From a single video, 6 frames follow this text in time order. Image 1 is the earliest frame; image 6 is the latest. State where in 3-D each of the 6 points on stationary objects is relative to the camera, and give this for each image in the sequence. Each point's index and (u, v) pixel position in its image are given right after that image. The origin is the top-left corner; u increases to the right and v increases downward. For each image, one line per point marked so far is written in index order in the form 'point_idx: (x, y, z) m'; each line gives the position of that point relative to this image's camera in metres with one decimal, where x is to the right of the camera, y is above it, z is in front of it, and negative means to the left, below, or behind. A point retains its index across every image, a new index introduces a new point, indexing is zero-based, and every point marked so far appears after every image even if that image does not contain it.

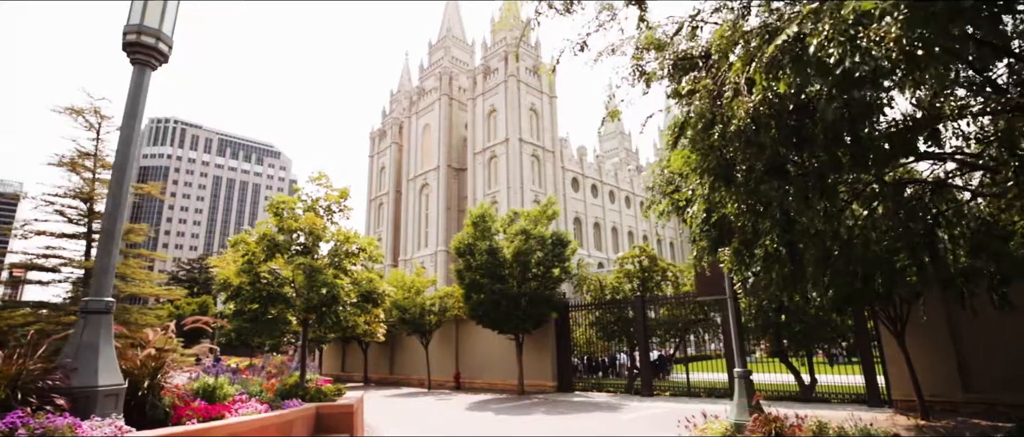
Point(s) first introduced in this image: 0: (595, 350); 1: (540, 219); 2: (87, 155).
0: (+2.5, -4.1, +16.2) m
1: (+1.0, 0.0, +18.5) m
2: (-11.6, +1.8, +14.3) m
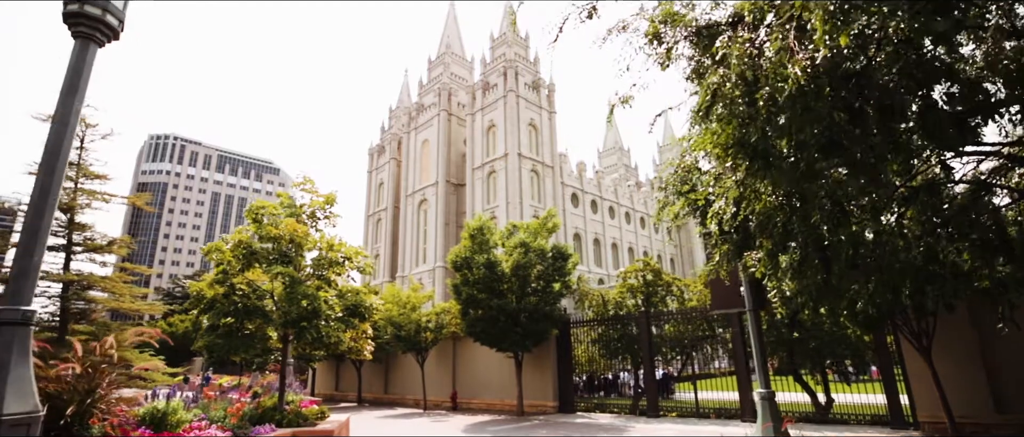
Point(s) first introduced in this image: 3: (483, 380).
0: (+2.5, -4.5, +15.5) m
1: (+1.0, -0.4, +18.0) m
2: (-11.7, +1.5, +13.7) m
3: (-1.1, -6.0, +19.4) m
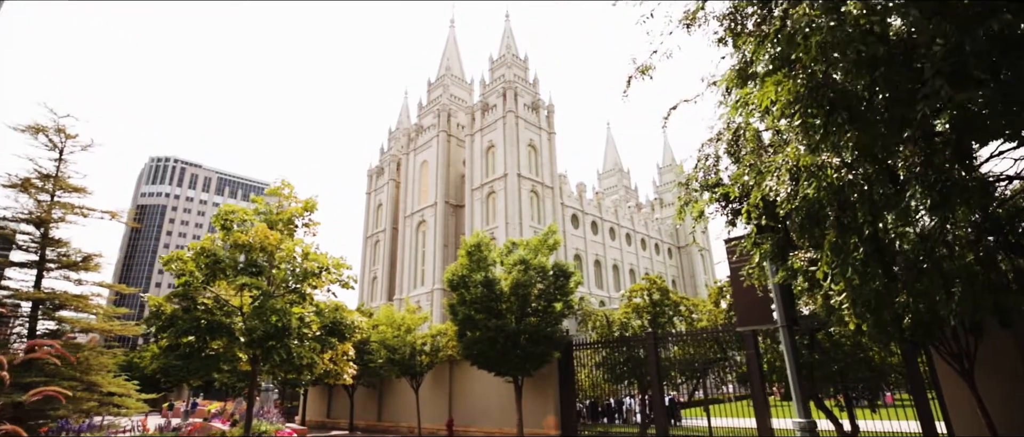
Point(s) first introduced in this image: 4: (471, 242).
0: (+2.5, -4.9, +14.6) m
1: (+0.9, -1.0, +17.2) m
2: (-11.7, +1.1, +13.1) m
3: (-1.1, -6.7, +18.4) m
4: (-1.4, -0.8, +17.4) m
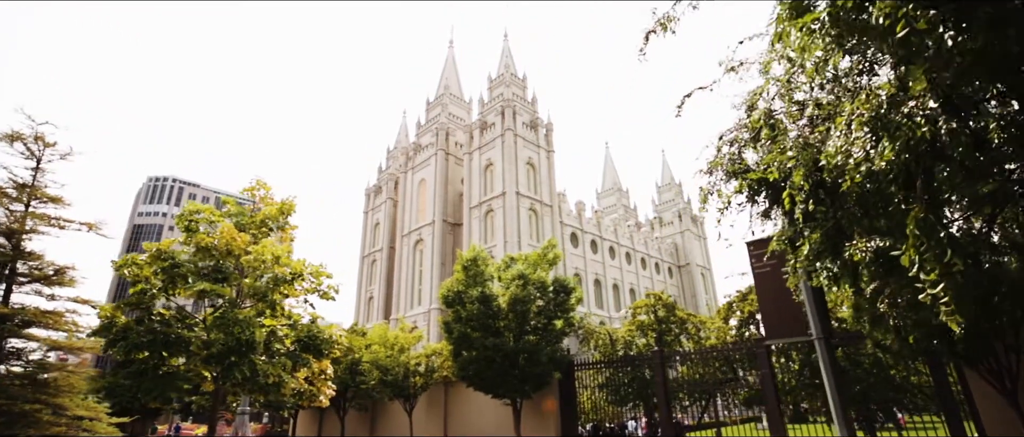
0: (+2.4, -5.2, +13.7) m
1: (+0.9, -1.4, +16.5) m
2: (-11.7, +0.8, +12.4) m
3: (-1.2, -7.1, +17.5) m
4: (-1.5, -1.2, +16.7) m
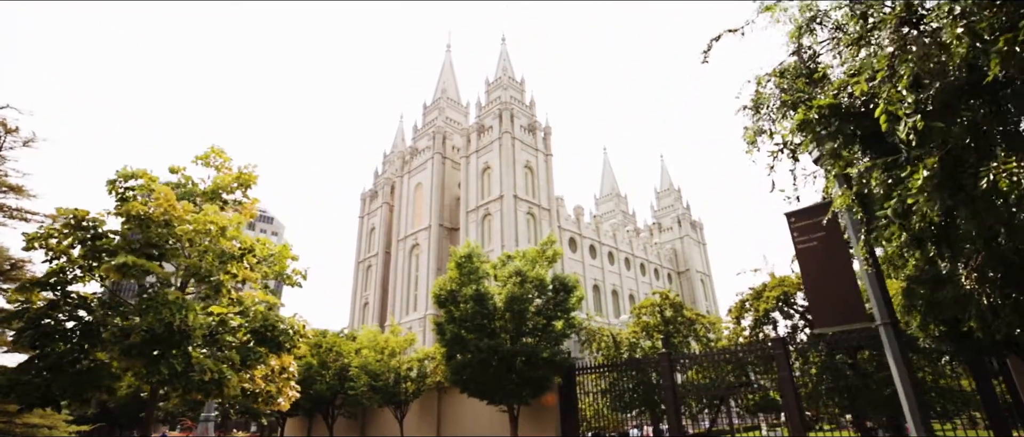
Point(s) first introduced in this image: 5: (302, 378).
0: (+2.4, -5.1, +12.8) m
1: (+0.8, -1.3, +15.6) m
2: (-11.8, +1.0, +11.5) m
3: (-1.3, -7.0, +16.5) m
4: (-1.5, -1.1, +15.8) m
5: (-8.0, -6.0, +19.7) m
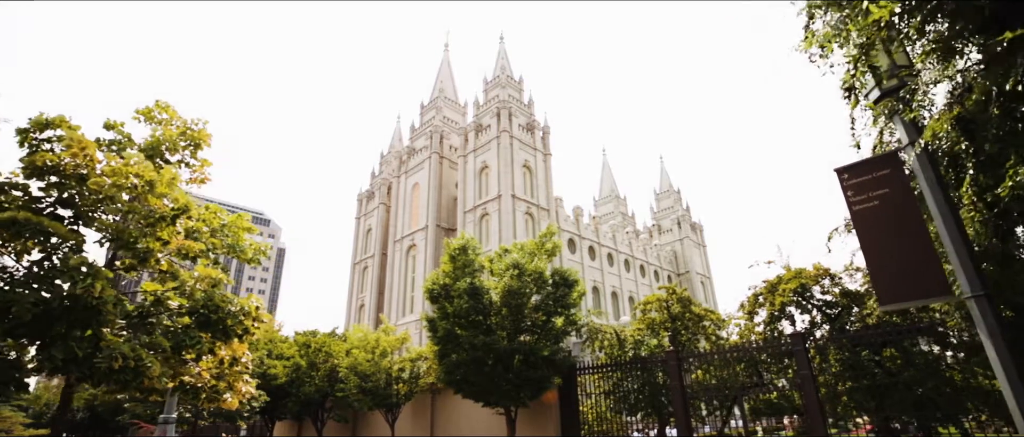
0: (+2.3, -4.8, +12.0) m
1: (+0.7, -1.1, +14.8) m
2: (-11.9, +1.3, +10.7) m
3: (-1.4, -6.8, +15.6) m
4: (-1.6, -0.8, +15.0) m
5: (-8.0, -5.8, +18.9) m
